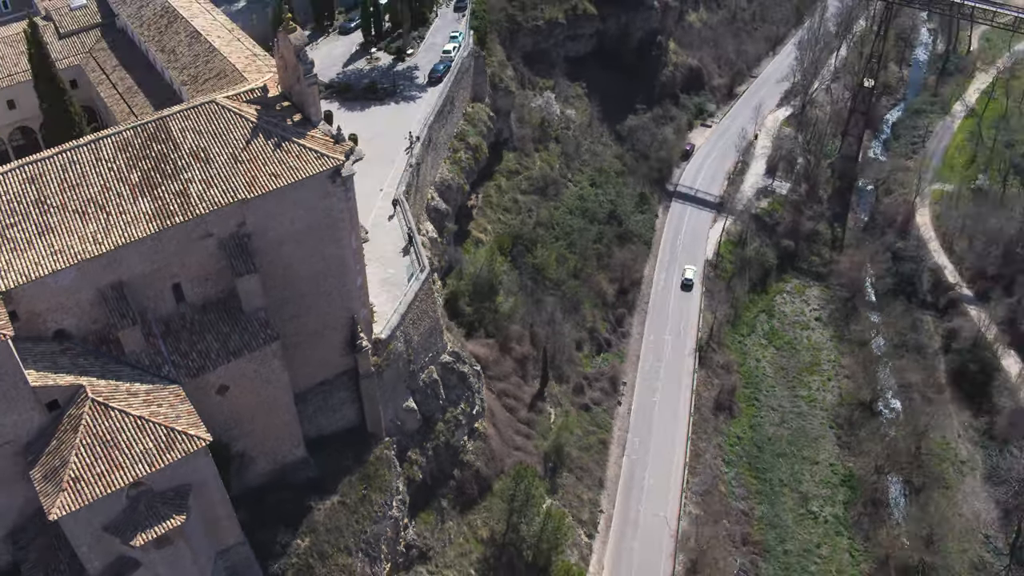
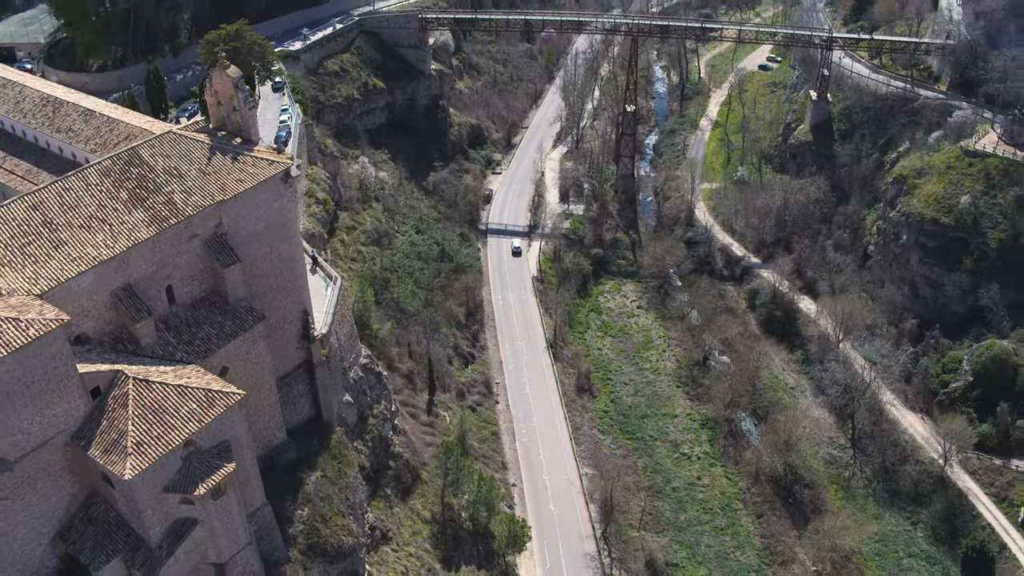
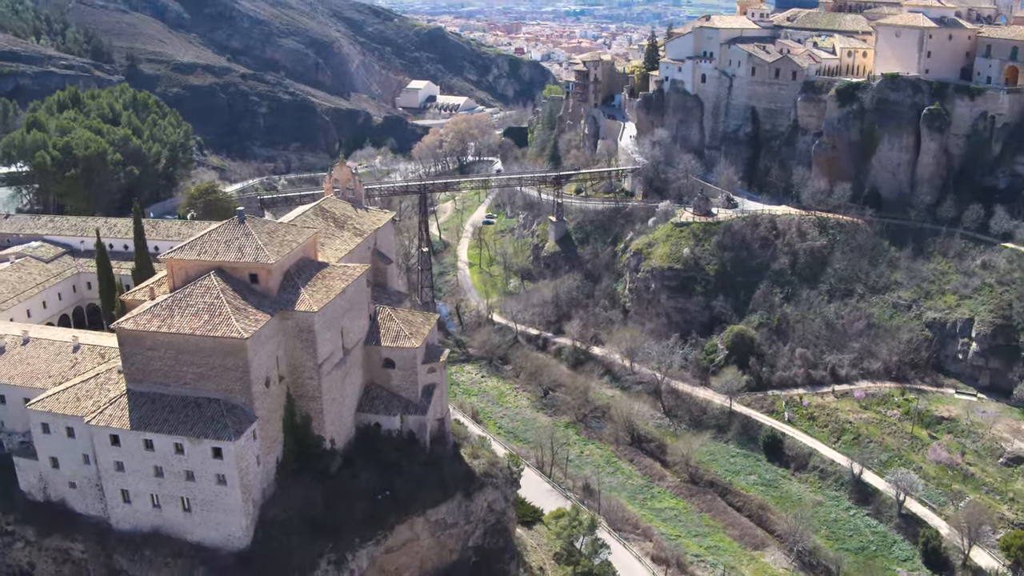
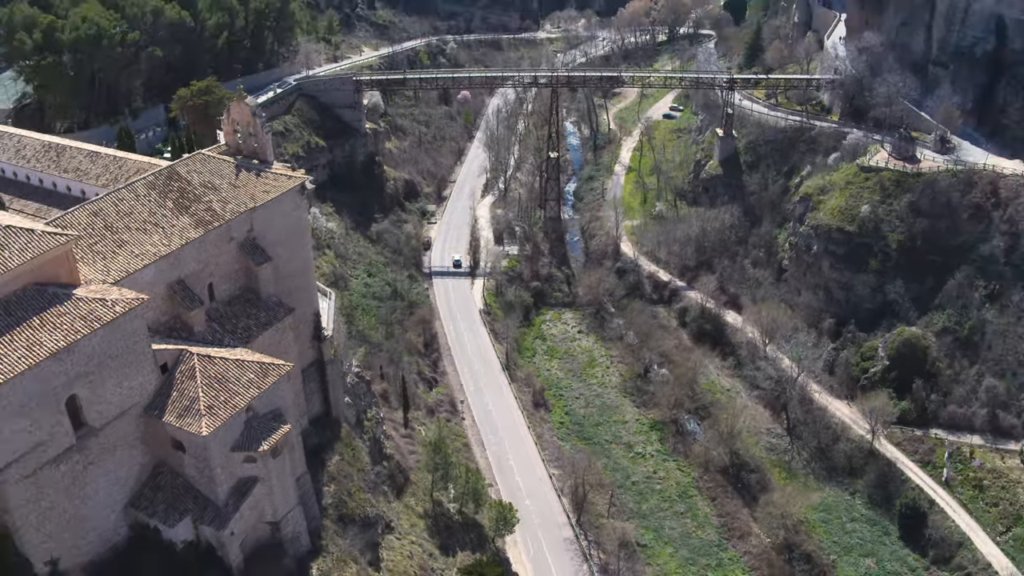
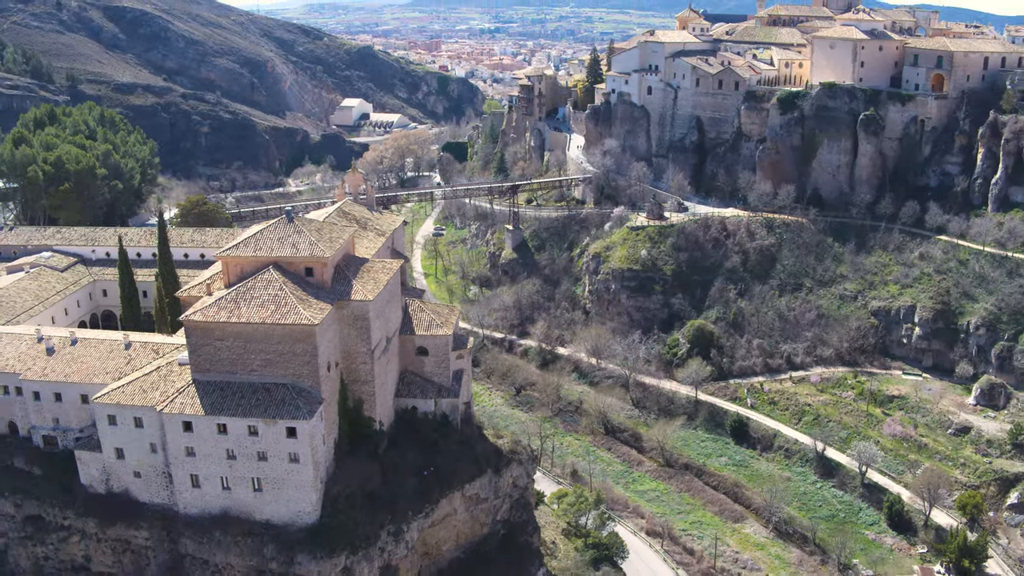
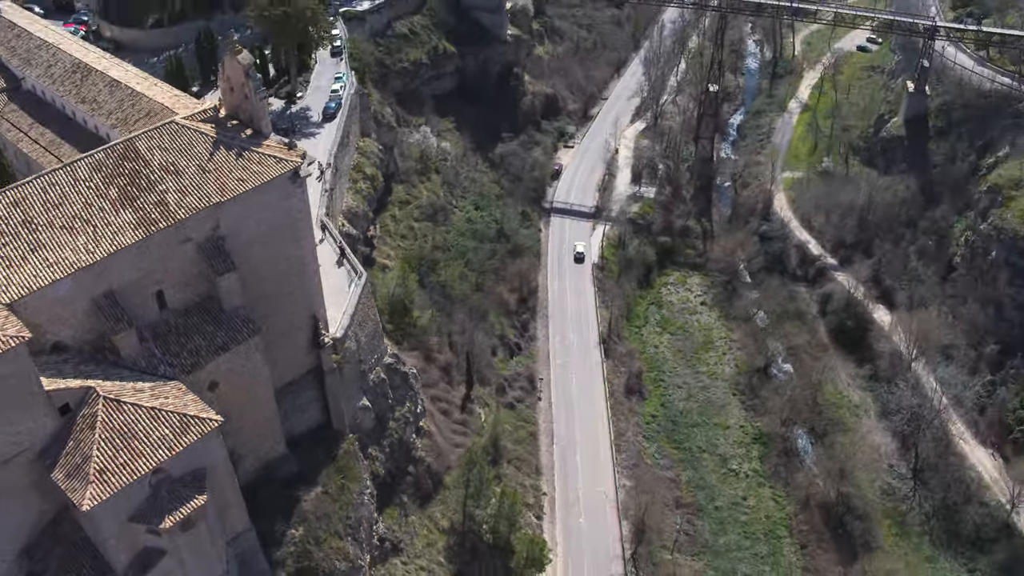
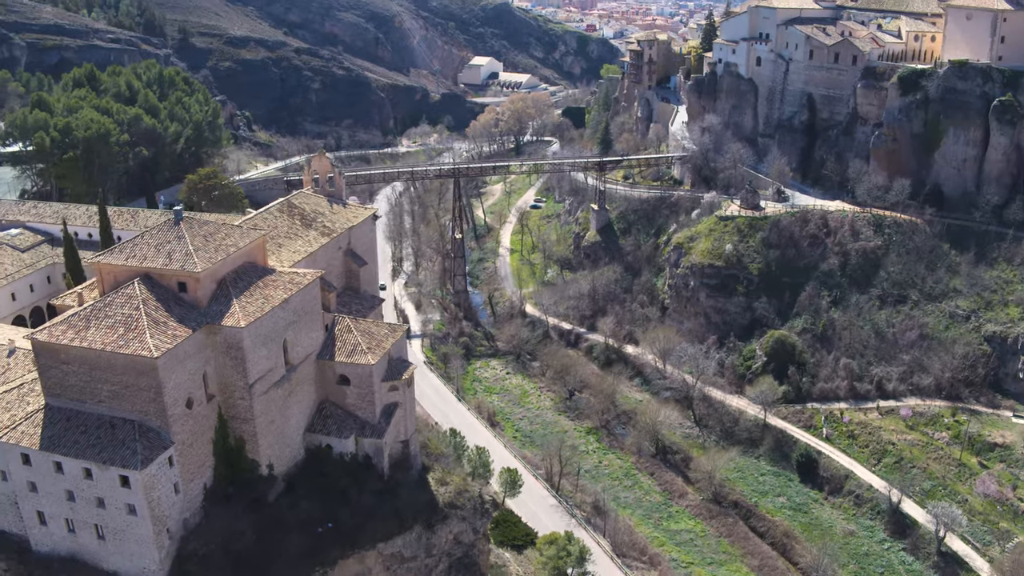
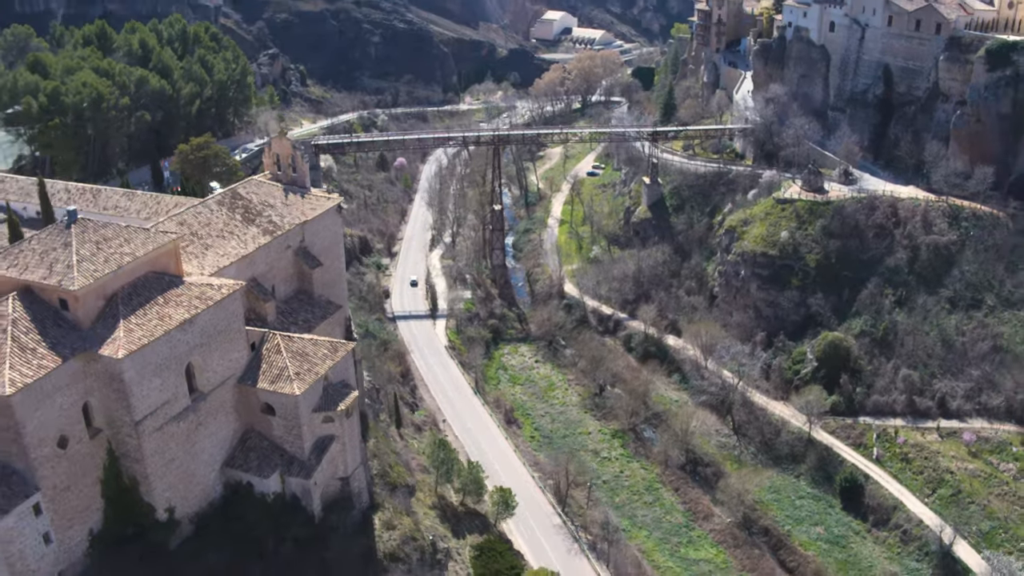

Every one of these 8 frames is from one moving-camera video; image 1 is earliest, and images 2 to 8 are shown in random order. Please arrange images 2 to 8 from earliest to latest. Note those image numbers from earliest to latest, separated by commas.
6, 2, 4, 8, 7, 3, 5
